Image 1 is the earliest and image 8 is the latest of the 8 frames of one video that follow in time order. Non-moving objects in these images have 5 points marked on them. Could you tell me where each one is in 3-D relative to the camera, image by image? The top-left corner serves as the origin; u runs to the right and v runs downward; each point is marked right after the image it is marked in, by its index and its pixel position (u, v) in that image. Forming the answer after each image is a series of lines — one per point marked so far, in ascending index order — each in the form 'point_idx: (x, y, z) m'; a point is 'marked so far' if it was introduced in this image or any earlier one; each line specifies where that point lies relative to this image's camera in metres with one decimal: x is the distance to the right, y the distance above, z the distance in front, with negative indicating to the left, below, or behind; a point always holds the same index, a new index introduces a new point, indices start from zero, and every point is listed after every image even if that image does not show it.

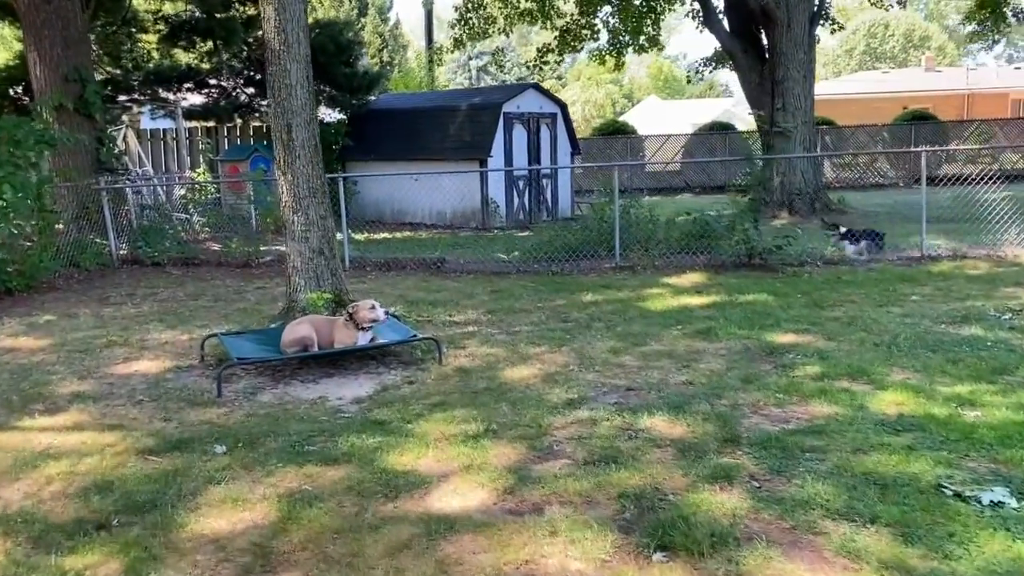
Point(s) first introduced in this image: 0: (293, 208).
0: (-1.8, +0.7, +7.2) m
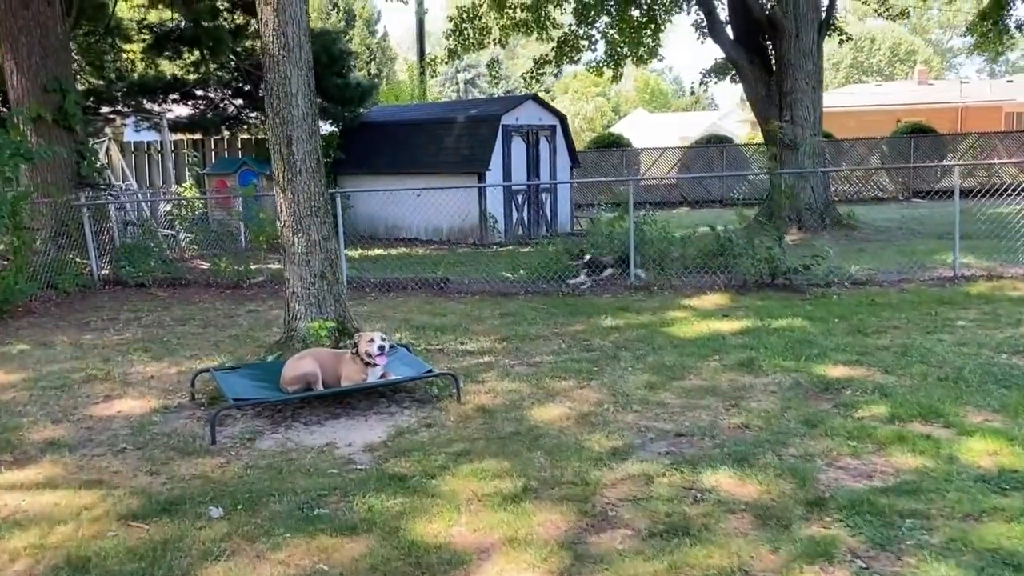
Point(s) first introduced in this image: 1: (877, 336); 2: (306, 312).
0: (-1.6, +0.4, +6.6) m
1: (+3.0, -0.4, +7.2) m
2: (-1.6, -0.2, +6.7) m
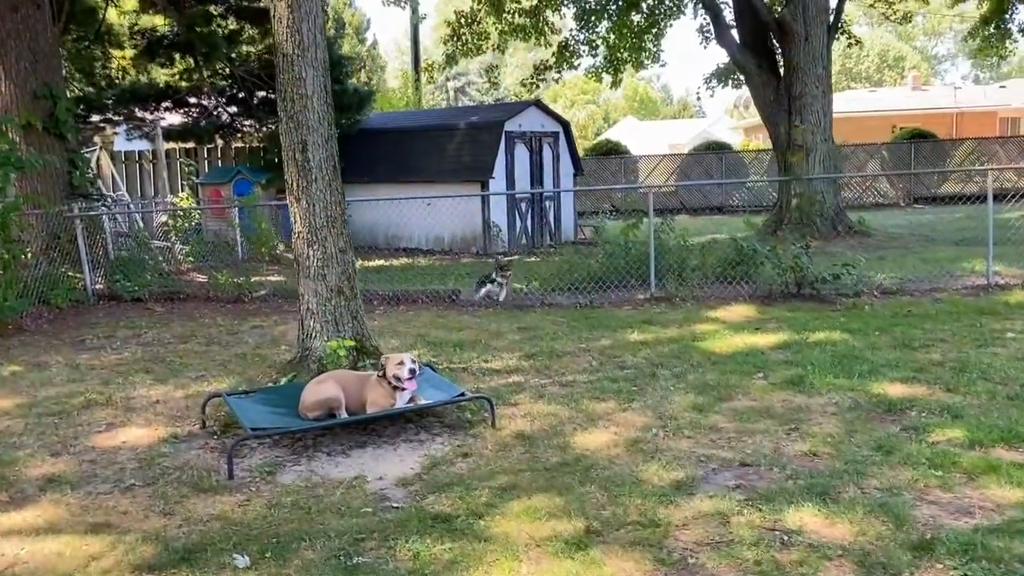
0: (-1.4, +0.3, +6.1) m
1: (+3.2, -0.5, +6.8) m
2: (-1.3, -0.3, +6.2) m
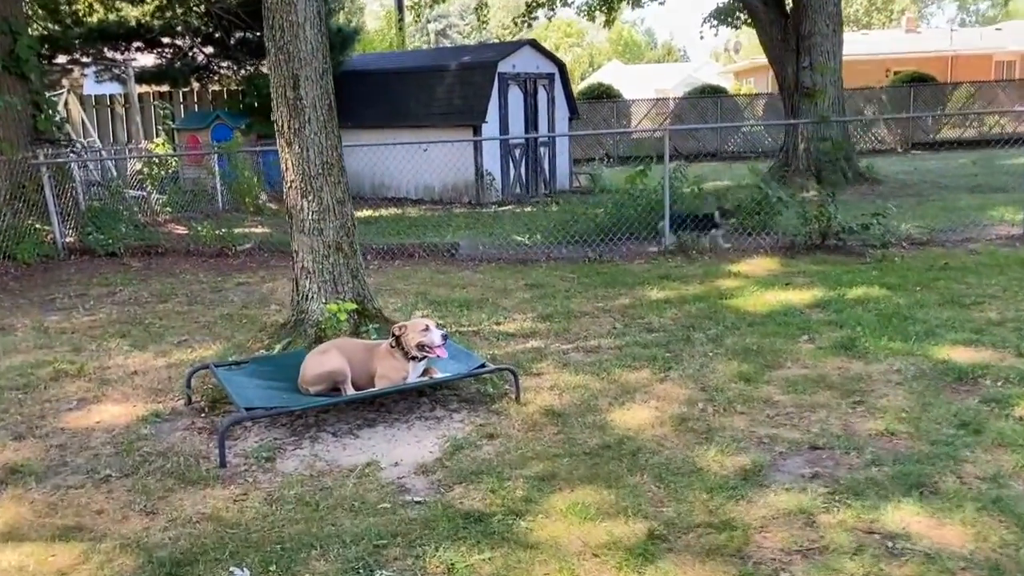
0: (-1.3, +0.6, +5.4) m
1: (+3.3, -0.1, +6.3) m
2: (-1.2, 0.0, +5.6) m
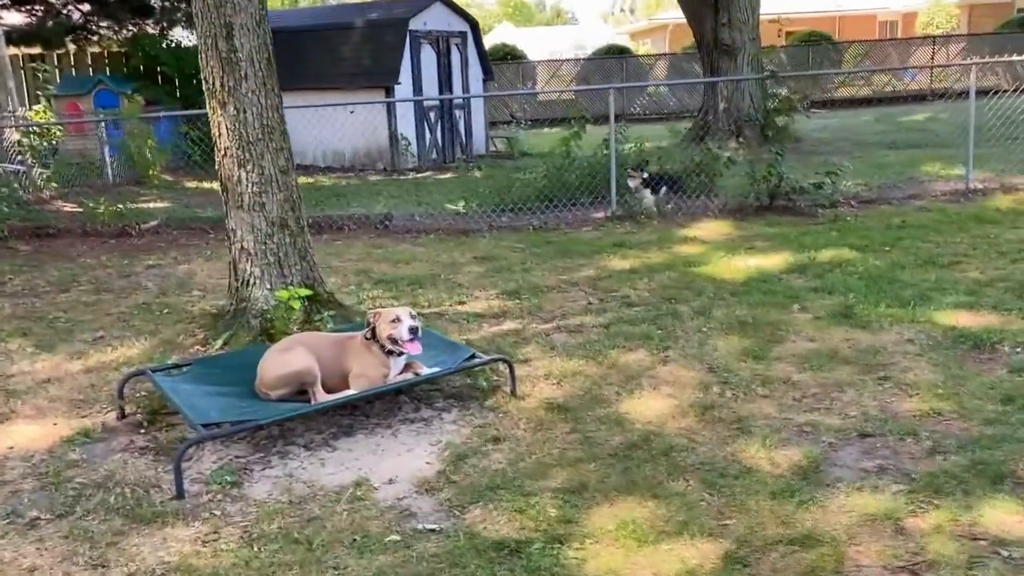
0: (-1.4, +0.7, +4.7) m
1: (+3.0, +0.1, +6.0) m
2: (-1.4, +0.1, +4.8) m
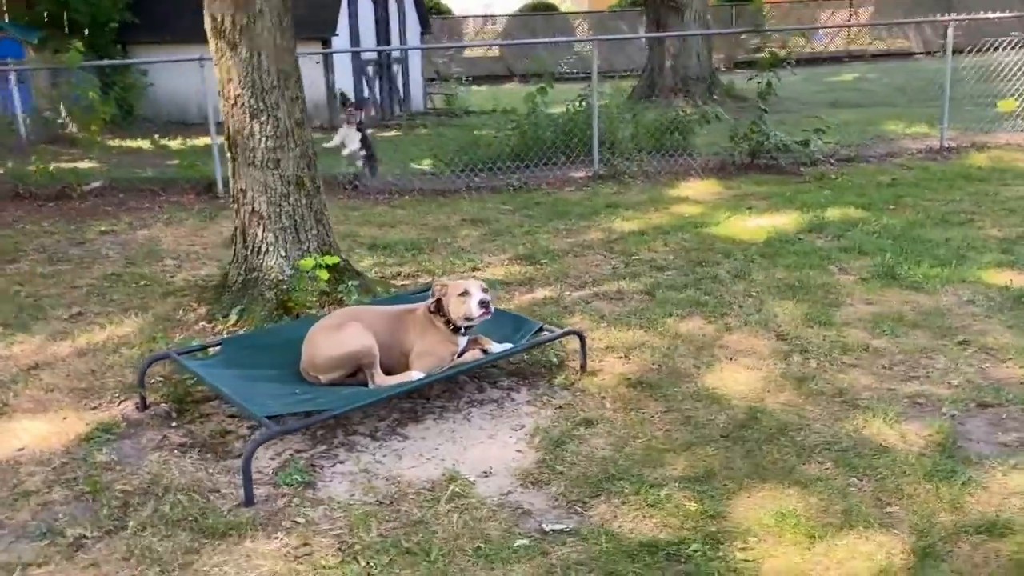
0: (-1.2, +0.8, +4.1) m
1: (+3.1, +0.4, +6.0) m
2: (-1.1, +0.2, +4.3) m
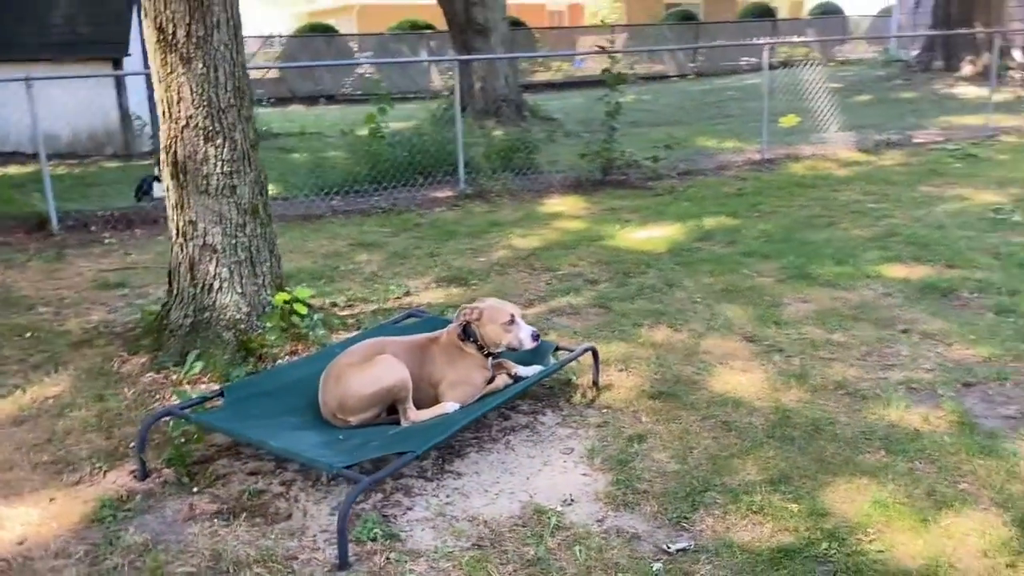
0: (-1.3, +0.7, +3.7) m
1: (+2.4, +0.5, +6.6) m
2: (-1.2, 0.0, +3.9) m
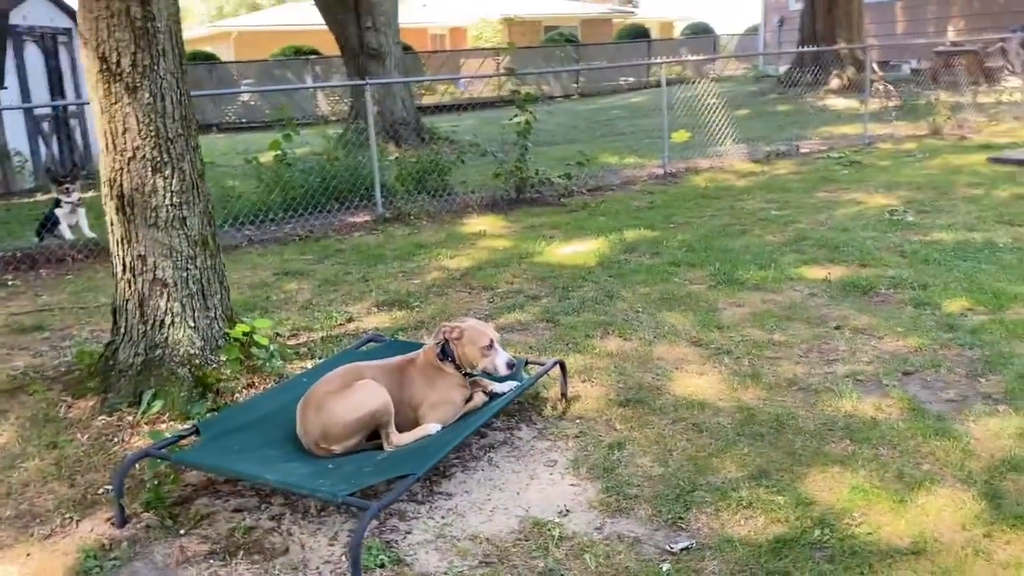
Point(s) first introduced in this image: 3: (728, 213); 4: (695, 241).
0: (-1.4, +0.5, +3.6) m
1: (+1.9, +0.4, +6.9) m
2: (-1.4, -0.1, +3.8) m
3: (+1.9, +0.7, +7.9) m
4: (+1.4, +0.4, +6.7) m
